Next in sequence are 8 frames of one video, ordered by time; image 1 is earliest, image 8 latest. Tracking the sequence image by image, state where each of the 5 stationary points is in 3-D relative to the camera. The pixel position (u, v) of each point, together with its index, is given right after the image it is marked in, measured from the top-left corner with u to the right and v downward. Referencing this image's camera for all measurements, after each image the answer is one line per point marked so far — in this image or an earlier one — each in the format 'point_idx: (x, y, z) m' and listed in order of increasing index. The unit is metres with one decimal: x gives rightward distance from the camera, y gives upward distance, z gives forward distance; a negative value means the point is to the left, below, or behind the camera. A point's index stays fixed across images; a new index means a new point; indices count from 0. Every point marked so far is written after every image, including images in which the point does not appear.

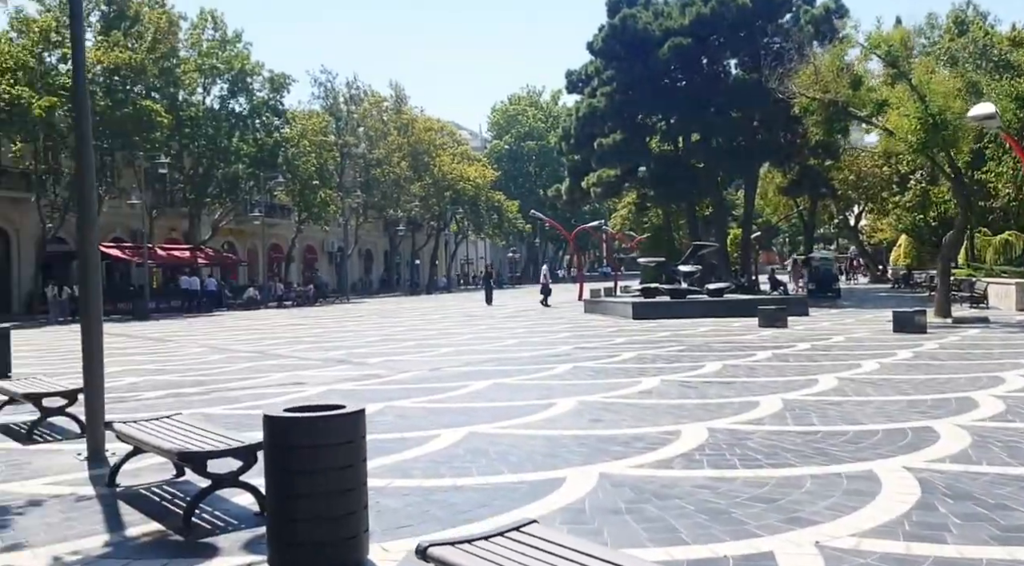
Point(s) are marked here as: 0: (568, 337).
0: (+1.2, -1.1, +18.8) m
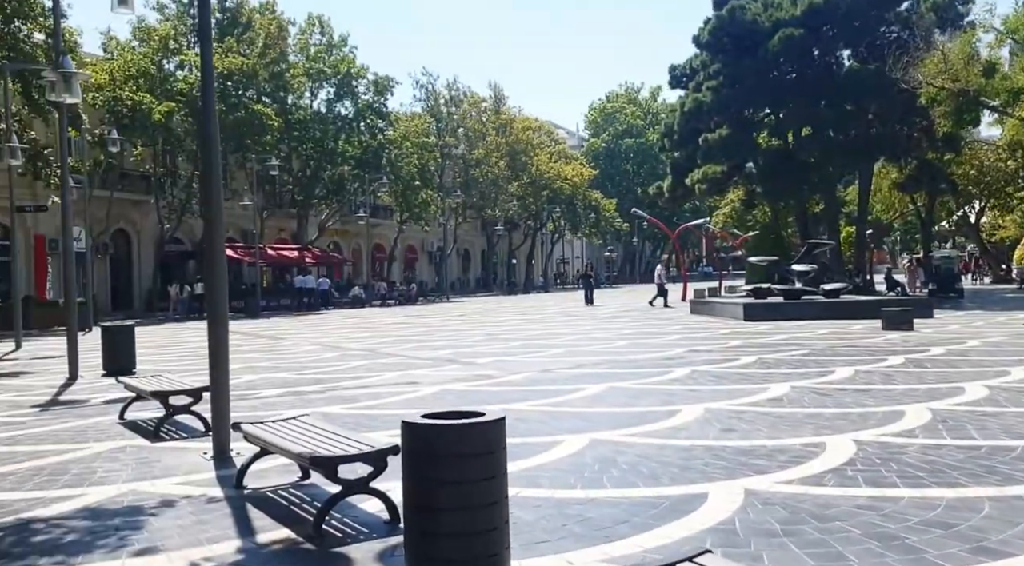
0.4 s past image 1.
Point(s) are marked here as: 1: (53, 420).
0: (+3.4, -1.1, +18.3) m
1: (-5.0, -1.5, +10.2) m
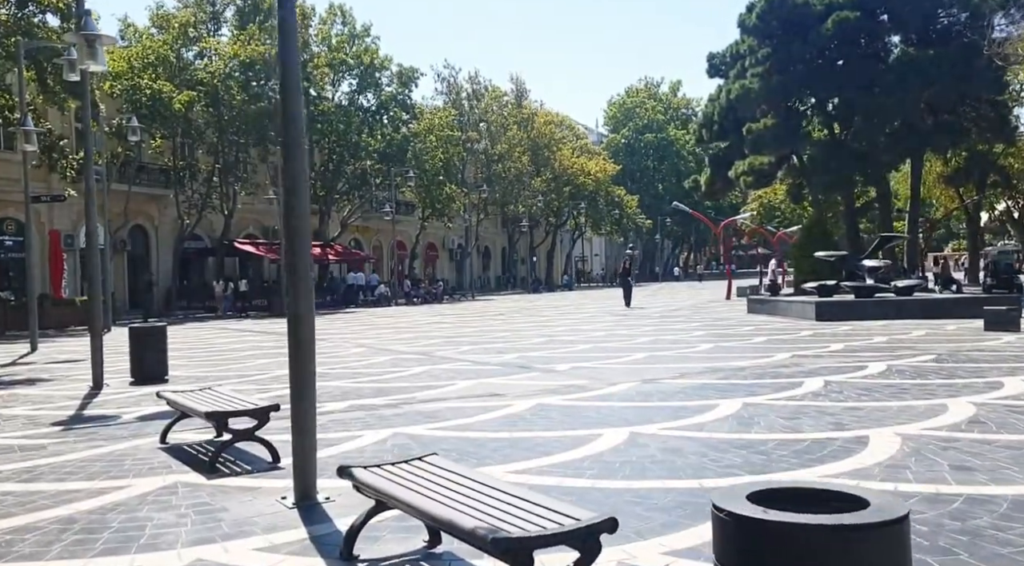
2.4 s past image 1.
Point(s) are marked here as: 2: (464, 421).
0: (+4.5, -1.1, +16.5) m
1: (-3.9, -1.4, +8.4) m
2: (-0.4, -1.3, +8.7) m
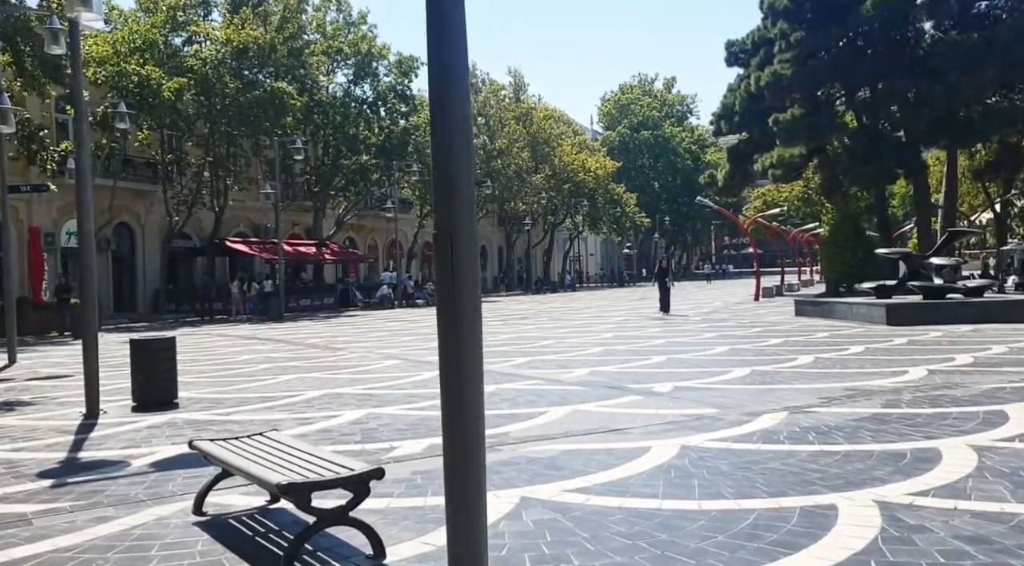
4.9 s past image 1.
0: (+5.5, -1.1, +14.3) m
1: (-2.8, -1.5, +6.0) m
2: (+0.6, -1.3, +6.4) m
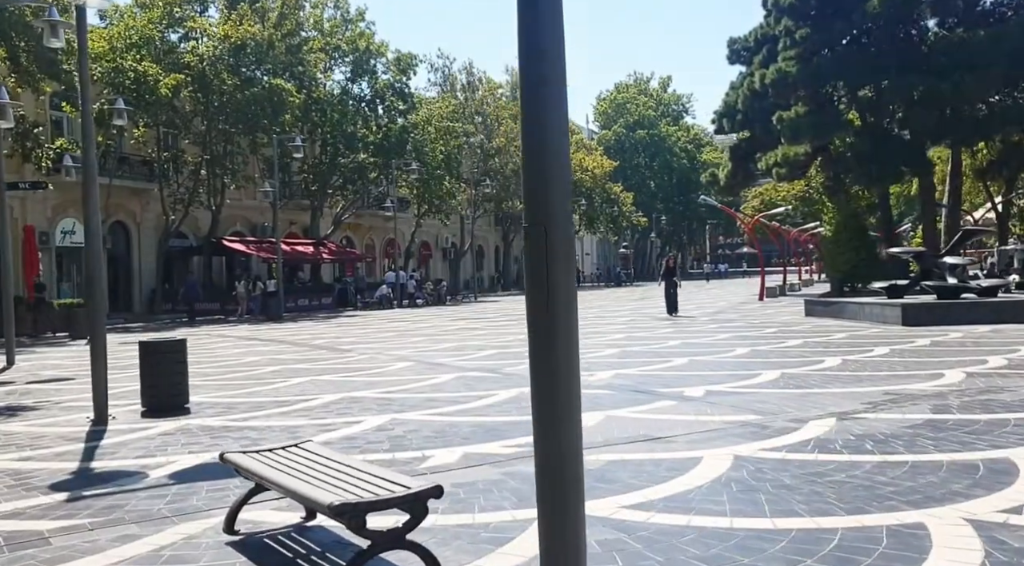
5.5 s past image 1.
0: (+5.7, -1.1, +13.9) m
1: (-2.5, -1.5, +5.6) m
2: (+1.0, -1.3, +6.0) m
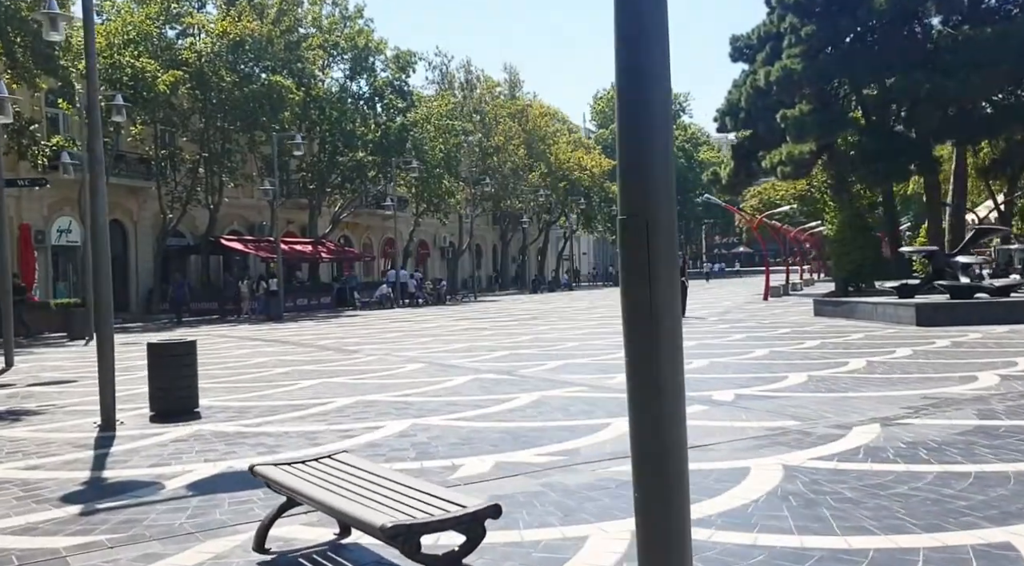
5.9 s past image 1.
0: (+5.9, -1.1, +13.6) m
1: (-2.2, -1.5, +5.3) m
2: (+1.2, -1.3, +5.7) m
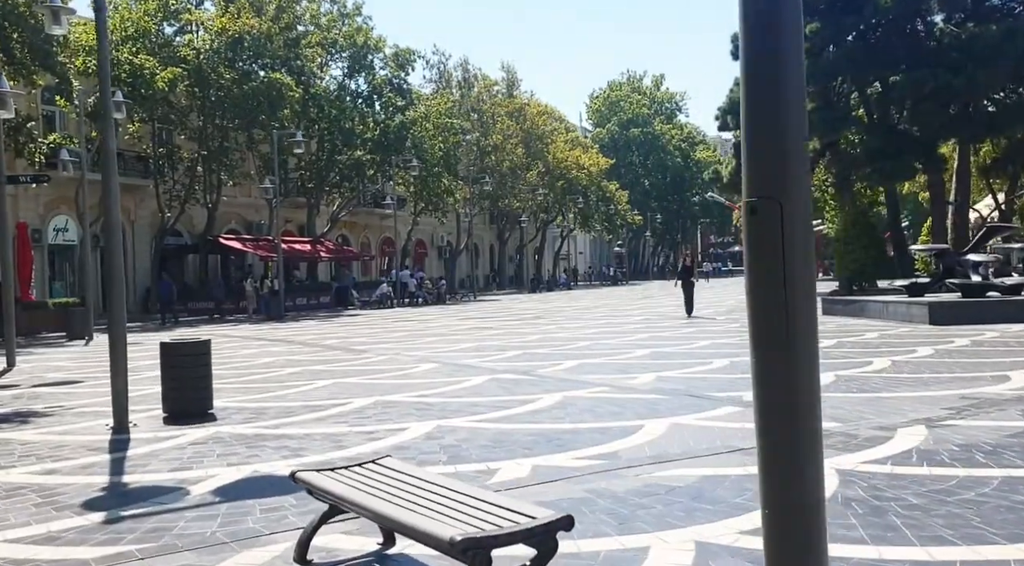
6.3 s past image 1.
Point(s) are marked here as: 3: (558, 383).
0: (+6.2, -1.0, +13.4) m
1: (-1.9, -1.5, +5.0) m
2: (+1.5, -1.3, +5.4) m
3: (+0.6, -1.2, +11.6) m
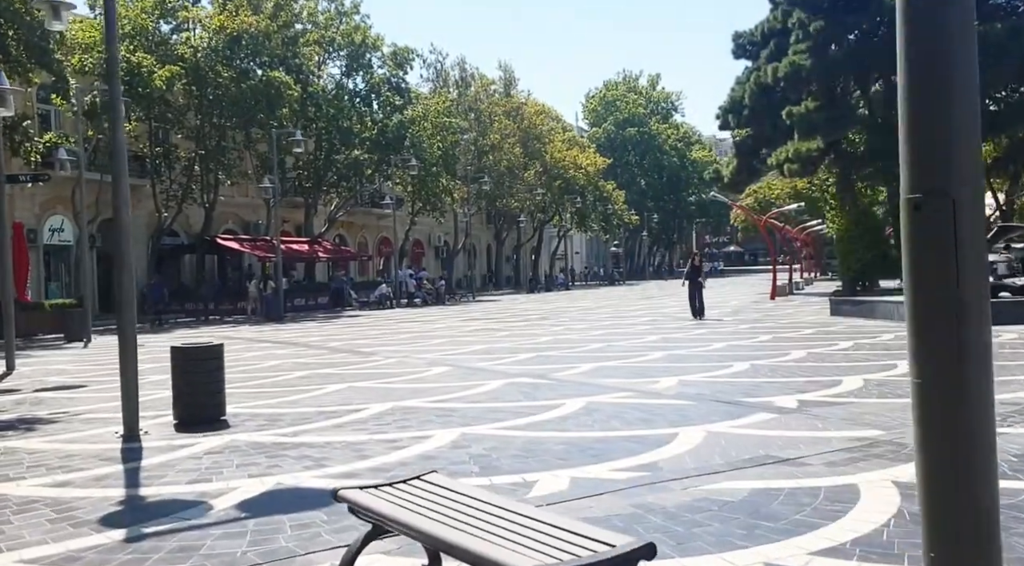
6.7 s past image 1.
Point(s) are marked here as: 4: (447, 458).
0: (+6.4, -1.1, +13.1) m
1: (-1.7, -1.5, +4.7) m
2: (+1.8, -1.3, +5.1) m
3: (+0.8, -1.2, +11.3) m
4: (-0.5, -1.4, +7.4) m
